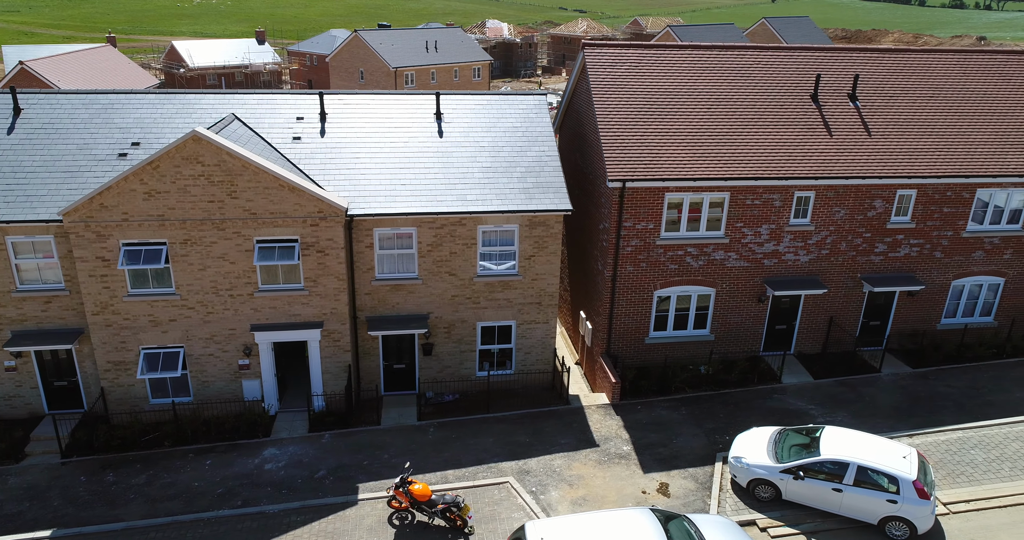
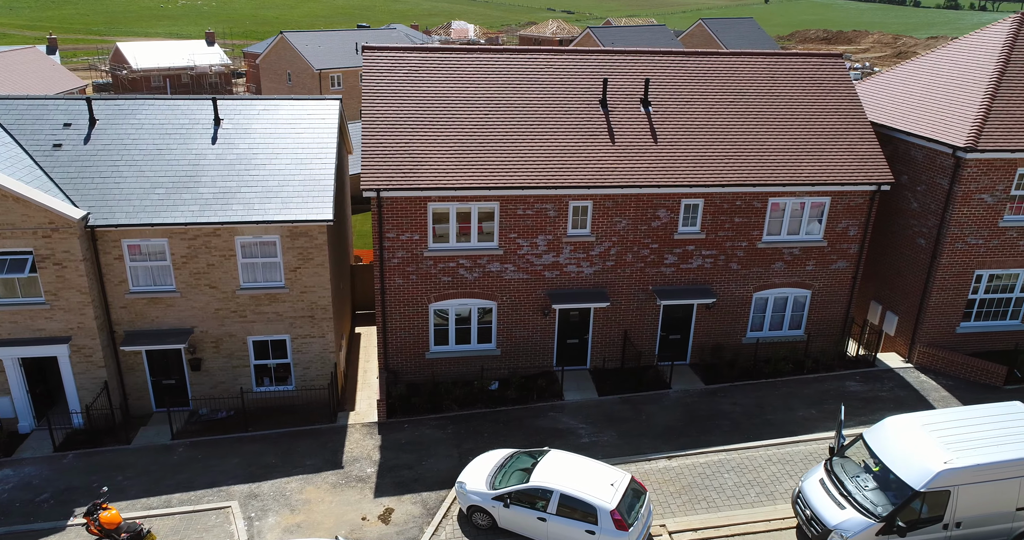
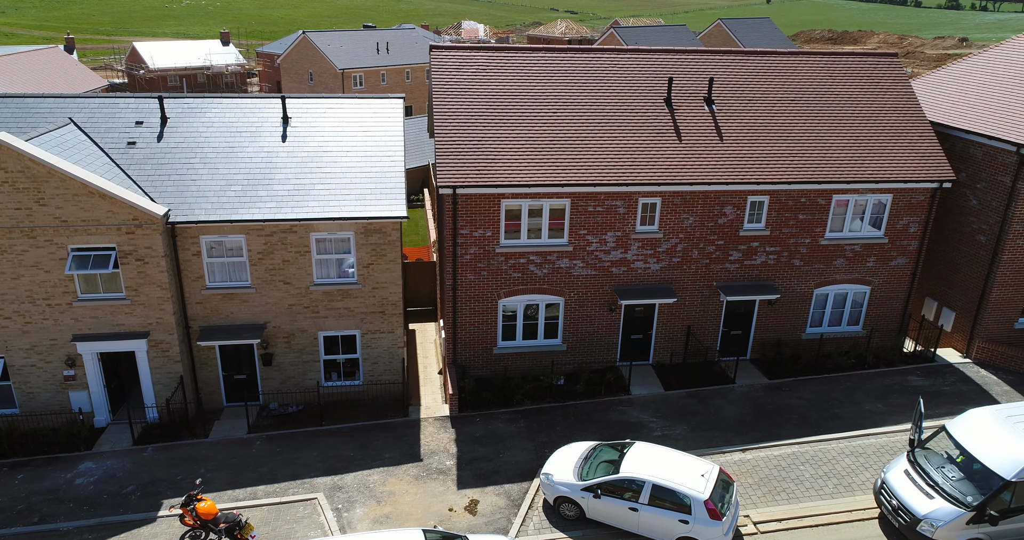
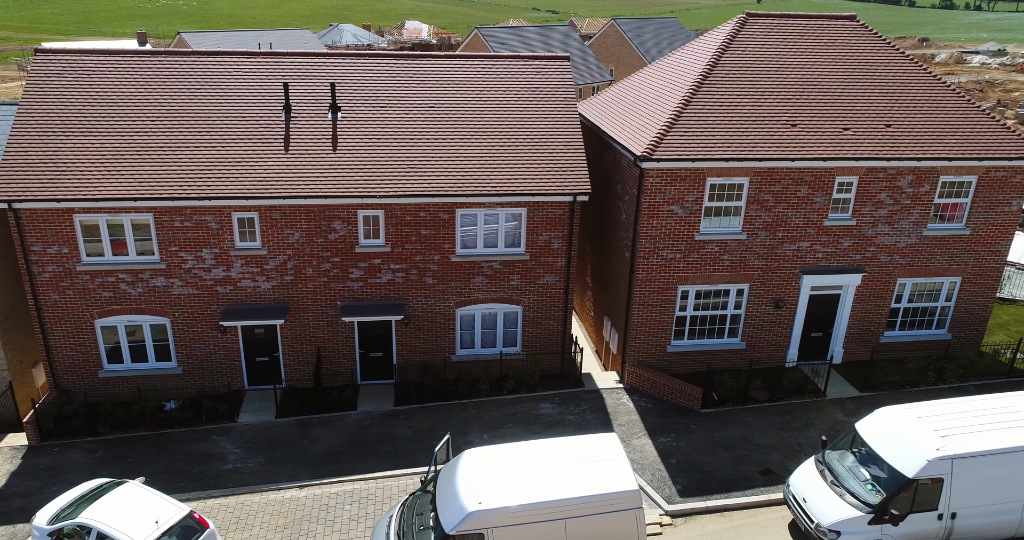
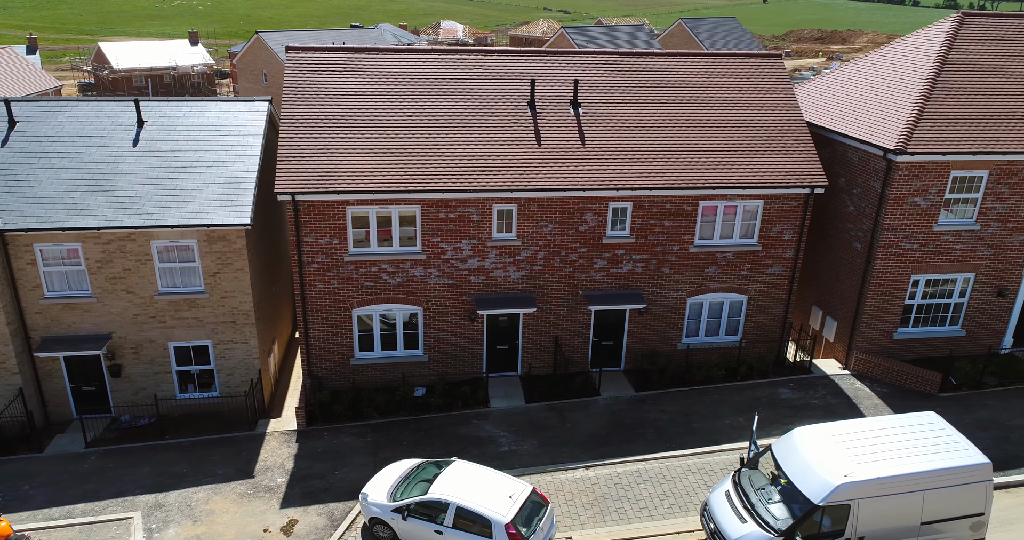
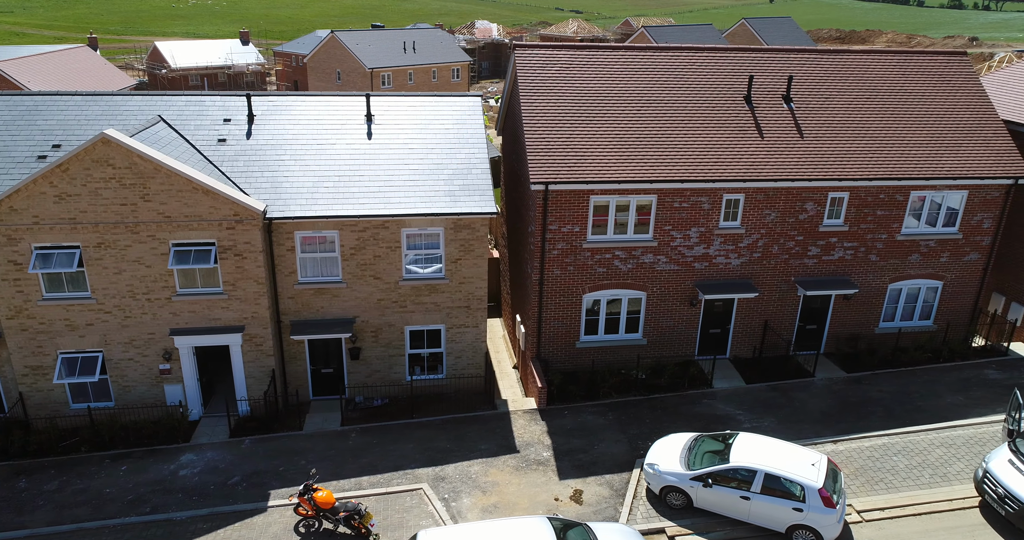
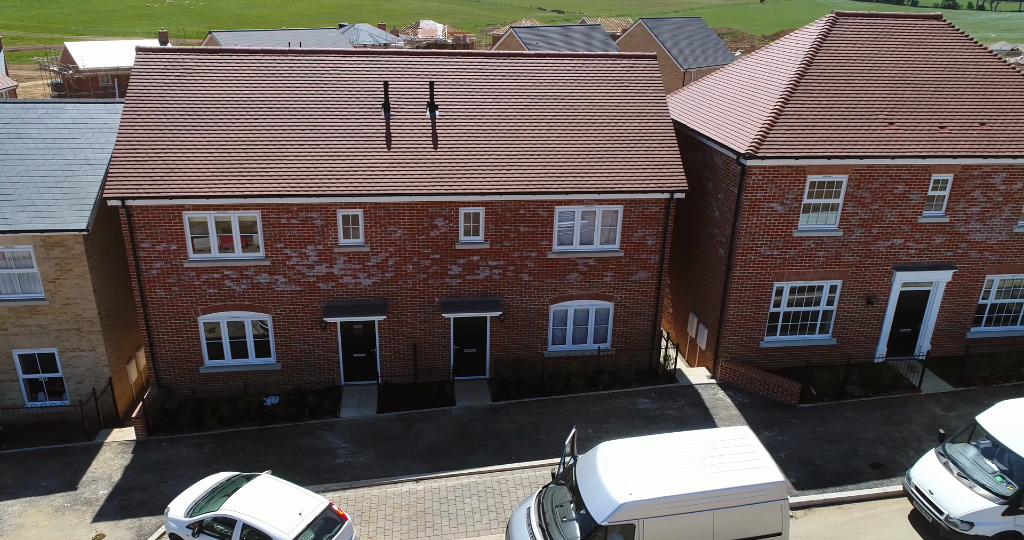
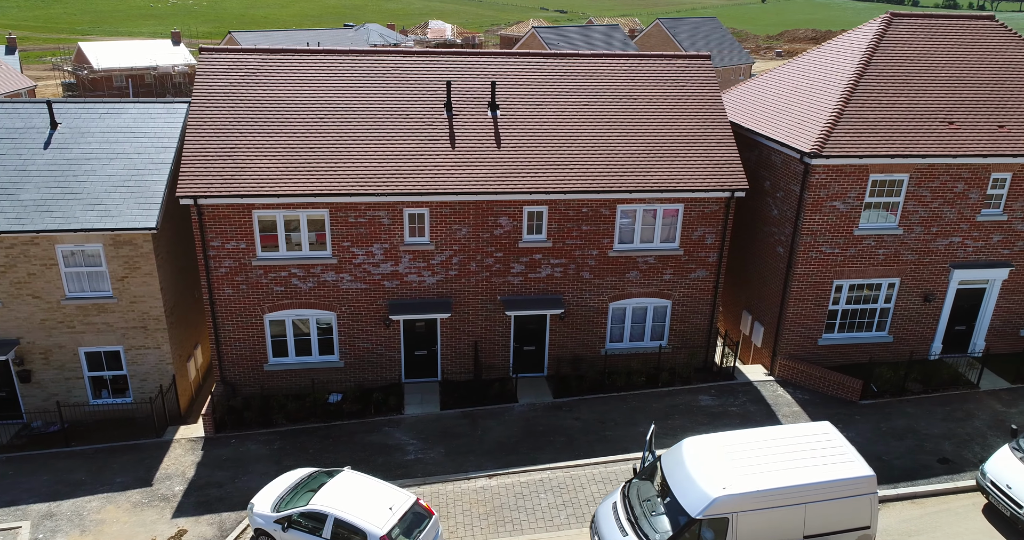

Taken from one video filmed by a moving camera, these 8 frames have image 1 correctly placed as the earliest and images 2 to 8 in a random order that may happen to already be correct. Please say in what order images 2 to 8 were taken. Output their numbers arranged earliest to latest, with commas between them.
6, 3, 2, 5, 8, 7, 4
